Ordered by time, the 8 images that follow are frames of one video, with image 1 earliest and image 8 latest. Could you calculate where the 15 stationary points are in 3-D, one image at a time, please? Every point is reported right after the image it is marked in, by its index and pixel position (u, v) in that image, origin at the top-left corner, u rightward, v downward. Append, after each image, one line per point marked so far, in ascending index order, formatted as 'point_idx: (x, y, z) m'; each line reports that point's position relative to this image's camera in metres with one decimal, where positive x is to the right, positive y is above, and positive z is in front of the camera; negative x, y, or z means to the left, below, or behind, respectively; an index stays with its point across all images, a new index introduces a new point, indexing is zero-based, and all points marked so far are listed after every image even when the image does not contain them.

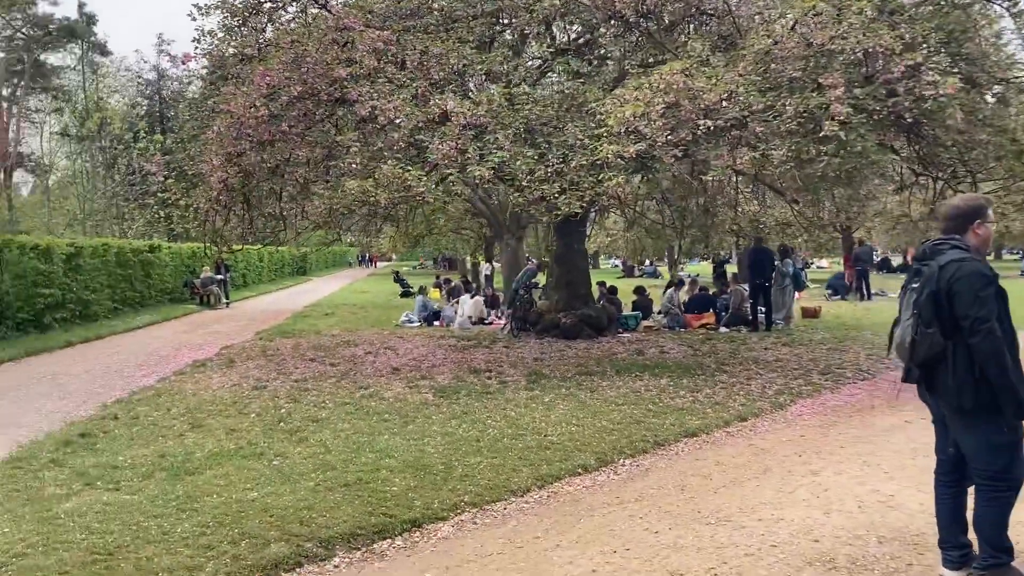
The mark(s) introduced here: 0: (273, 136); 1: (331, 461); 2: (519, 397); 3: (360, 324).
0: (-2.6, +1.7, +10.3) m
1: (-1.2, -1.1, +6.2) m
2: (+0.1, -1.0, +8.6) m
3: (-3.0, -0.7, +18.7) m
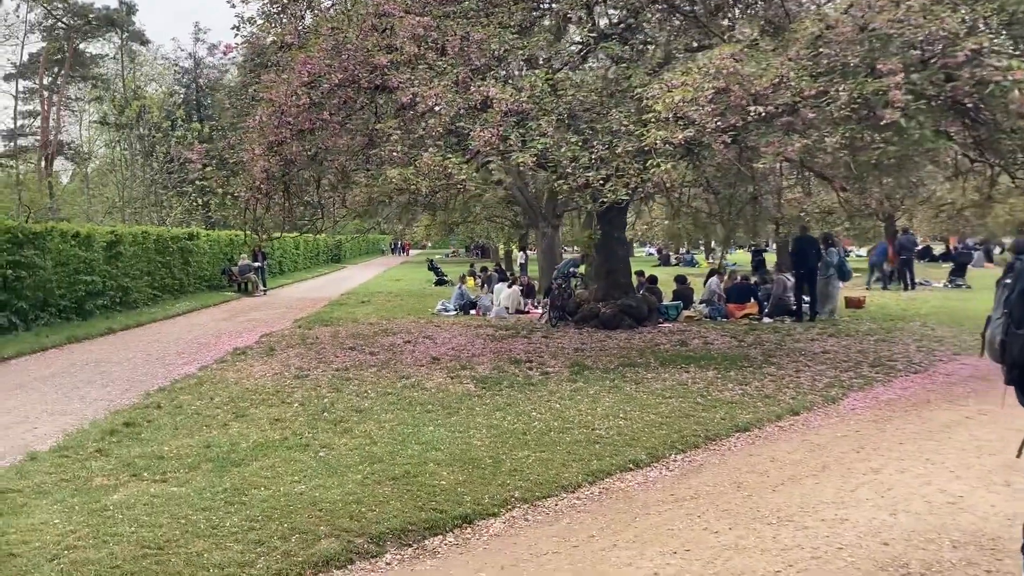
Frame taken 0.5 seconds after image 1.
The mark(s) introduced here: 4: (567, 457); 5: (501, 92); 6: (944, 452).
0: (-2.2, +1.8, +10.2) m
1: (-0.9, -1.1, +6.1) m
2: (+0.5, -0.9, +8.5) m
3: (-2.3, -0.5, +18.7) m
4: (+0.4, -1.1, +6.0) m
5: (-0.1, +2.0, +9.8) m
6: (+2.8, -1.1, +6.1) m
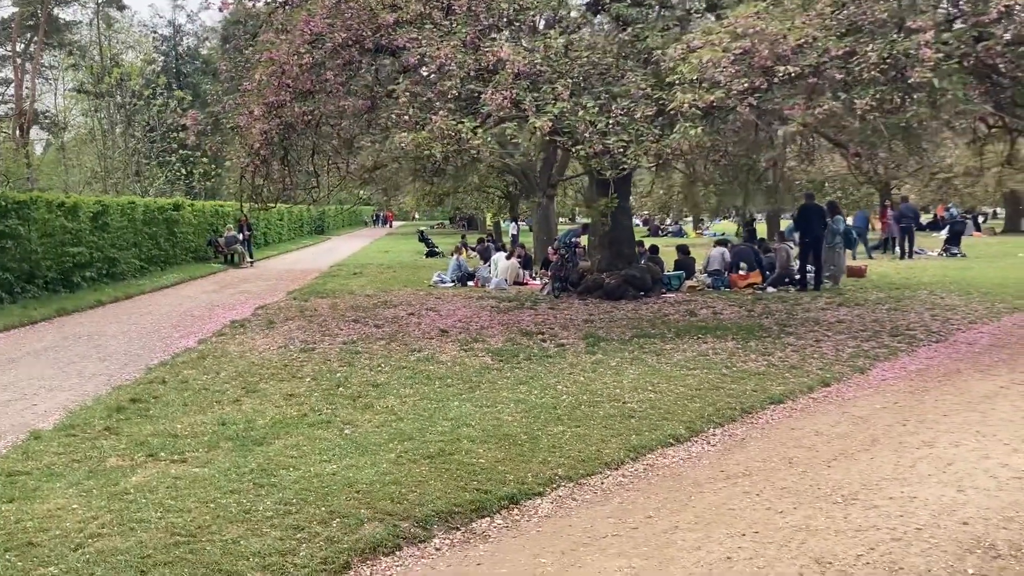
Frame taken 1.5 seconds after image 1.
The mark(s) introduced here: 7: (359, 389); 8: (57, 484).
0: (-2.1, +2.1, +9.8) m
1: (-0.7, -0.9, +5.8) m
2: (+0.6, -0.6, +8.2) m
3: (-2.4, +0.1, +18.3) m
4: (+0.6, -0.9, +5.7) m
5: (0.0, +2.3, +9.4) m
6: (+3.0, -0.9, +5.9) m
7: (-1.2, -0.8, +7.3) m
8: (-2.4, -1.0, +4.9) m
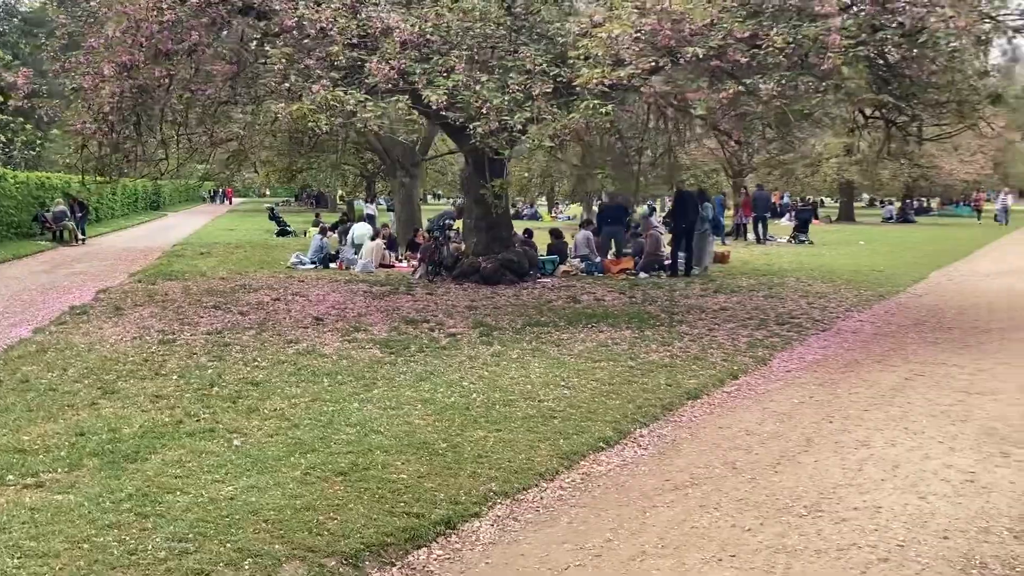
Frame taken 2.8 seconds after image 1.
0: (-3.2, +2.3, +8.7) m
1: (-1.1, -0.8, +5.1) m
2: (-0.2, -0.5, +7.7) m
3: (-4.9, +0.4, +17.1) m
4: (+0.1, -0.8, +5.2) m
5: (-1.0, +2.5, +8.7) m
6: (+2.5, -0.8, +5.8) m
7: (-1.9, -0.7, +6.5) m
8: (-2.7, -1.0, +4.0) m
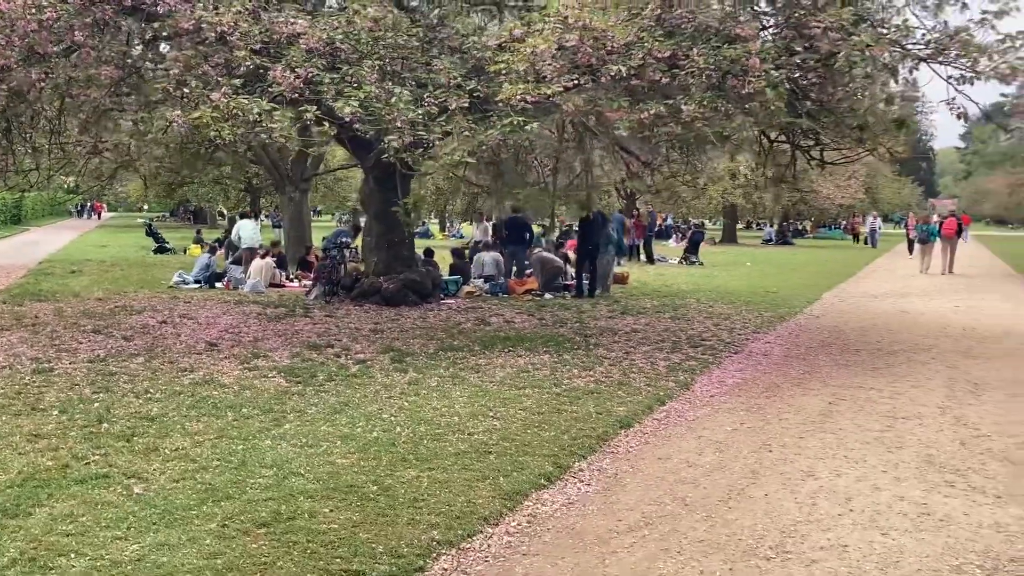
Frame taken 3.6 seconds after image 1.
0: (-3.9, +2.1, +8.0) m
1: (-1.4, -1.0, +4.5) m
2: (-0.9, -0.7, +7.2) m
3: (-6.7, +0.1, +16.0) m
4: (-0.2, -1.0, +4.9) m
5: (-1.8, +2.3, +8.2) m
6: (+2.1, -1.0, +5.7) m
7: (-2.4, -0.9, +5.8) m
8: (-2.9, -1.1, +3.2) m
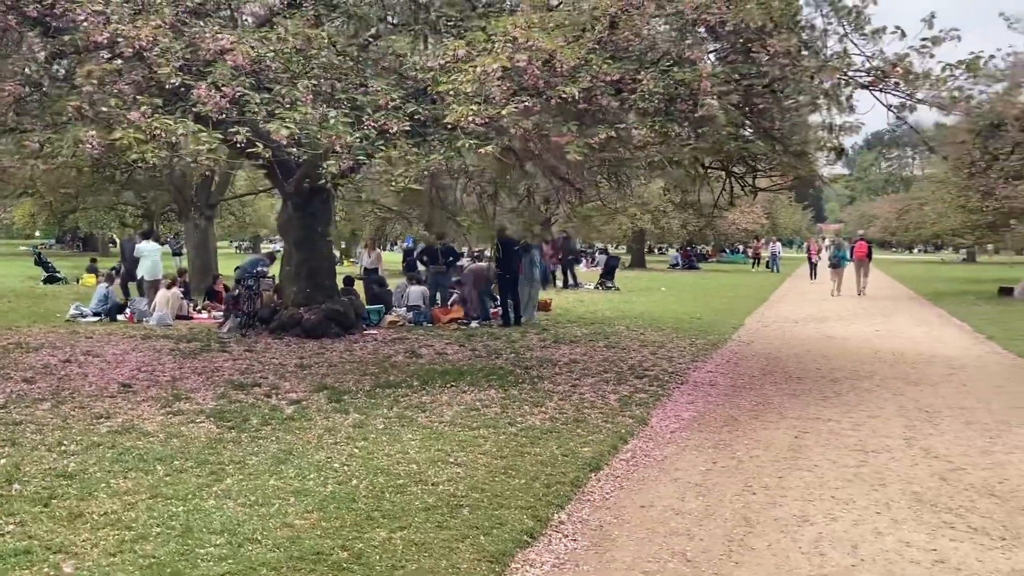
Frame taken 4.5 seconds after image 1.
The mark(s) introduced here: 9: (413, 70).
0: (-4.3, +1.8, +7.2) m
1: (-1.5, -1.1, +3.9) m
2: (-1.2, -1.0, +6.7) m
3: (-7.9, -0.5, +14.9) m
4: (-0.3, -1.2, +4.4) m
5: (-2.3, +2.0, +7.6) m
6: (+1.9, -1.2, +5.5) m
7: (-2.6, -1.1, +5.1) m
8: (-2.8, -1.3, +2.5) m
9: (-0.9, +1.9, +8.3) m
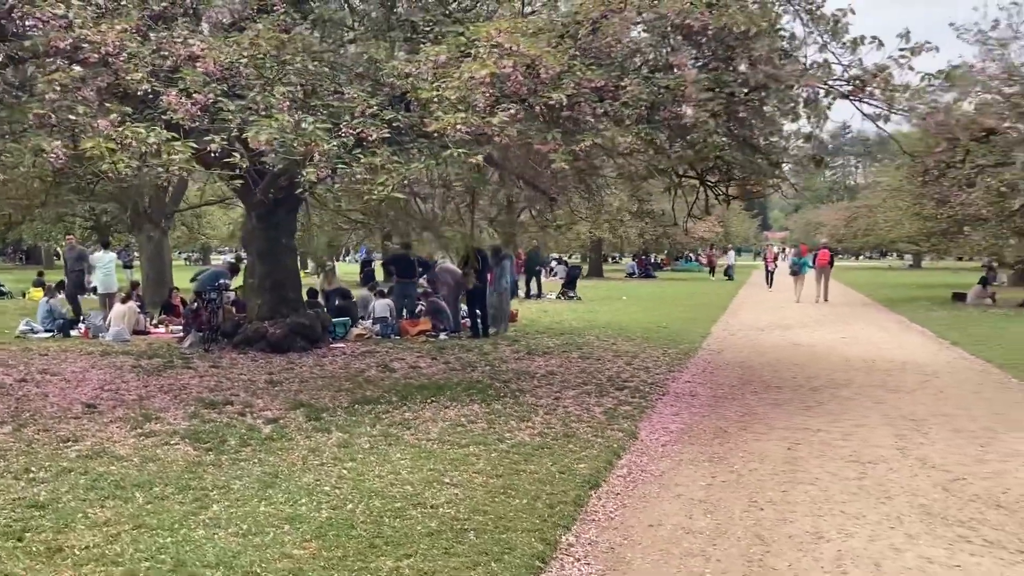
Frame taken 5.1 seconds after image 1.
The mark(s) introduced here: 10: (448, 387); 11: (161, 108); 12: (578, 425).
0: (-4.4, +1.6, +6.8) m
1: (-1.4, -1.2, +3.7) m
2: (-1.3, -1.1, +6.4) m
3: (-8.4, -0.7, +14.2) m
4: (-0.3, -1.2, +4.2) m
5: (-2.4, +1.9, +7.3) m
6: (+1.9, -1.2, +5.4) m
7: (-2.5, -1.2, +4.8) m
8: (-2.6, -1.3, +2.1) m
9: (-1.1, +1.8, +8.1) m
10: (-0.6, -1.0, +9.0) m
11: (-2.7, +1.4, +7.2) m
12: (+0.5, -1.1, +7.4) m
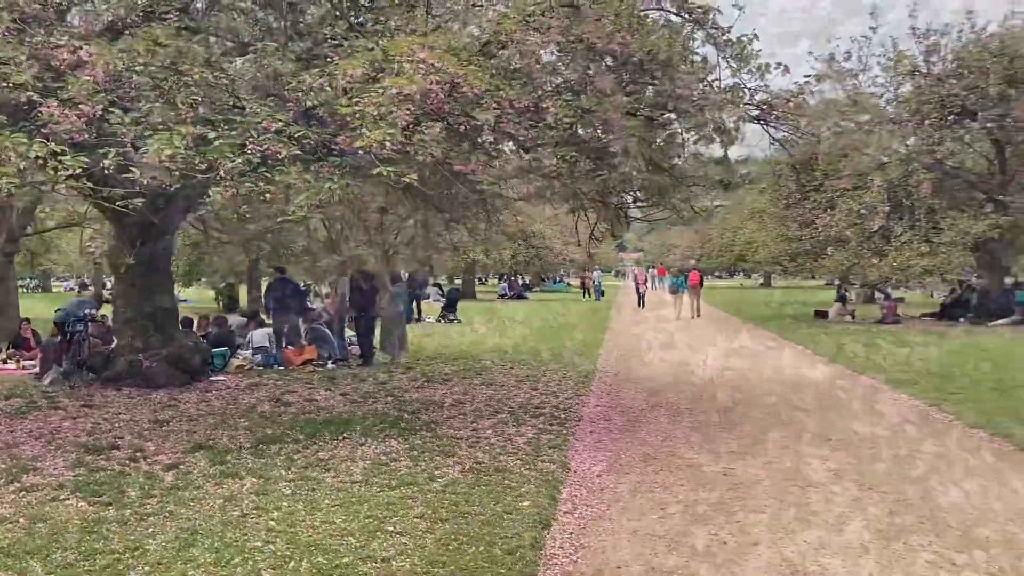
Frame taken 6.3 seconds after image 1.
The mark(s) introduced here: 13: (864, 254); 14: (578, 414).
0: (-4.9, +1.4, +5.8) m
1: (-1.4, -1.3, +3.1) m
2: (-1.7, -1.3, +5.8) m
3: (-9.9, -1.2, +12.5) m
4: (-0.3, -1.4, +3.7) m
5: (-3.0, +1.6, +6.6) m
6: (+1.6, -1.3, +5.3) m
7: (-2.7, -1.4, +4.0) m
8: (-2.3, -1.4, +1.4) m
9: (-1.8, +1.6, +7.6) m
10: (-1.4, -1.2, +8.5) m
11: (-3.3, +1.2, +6.5) m
12: (-0.1, -1.3, +7.0) m
13: (+7.1, +0.7, +18.8) m
14: (+0.6, -1.3, +9.3) m
